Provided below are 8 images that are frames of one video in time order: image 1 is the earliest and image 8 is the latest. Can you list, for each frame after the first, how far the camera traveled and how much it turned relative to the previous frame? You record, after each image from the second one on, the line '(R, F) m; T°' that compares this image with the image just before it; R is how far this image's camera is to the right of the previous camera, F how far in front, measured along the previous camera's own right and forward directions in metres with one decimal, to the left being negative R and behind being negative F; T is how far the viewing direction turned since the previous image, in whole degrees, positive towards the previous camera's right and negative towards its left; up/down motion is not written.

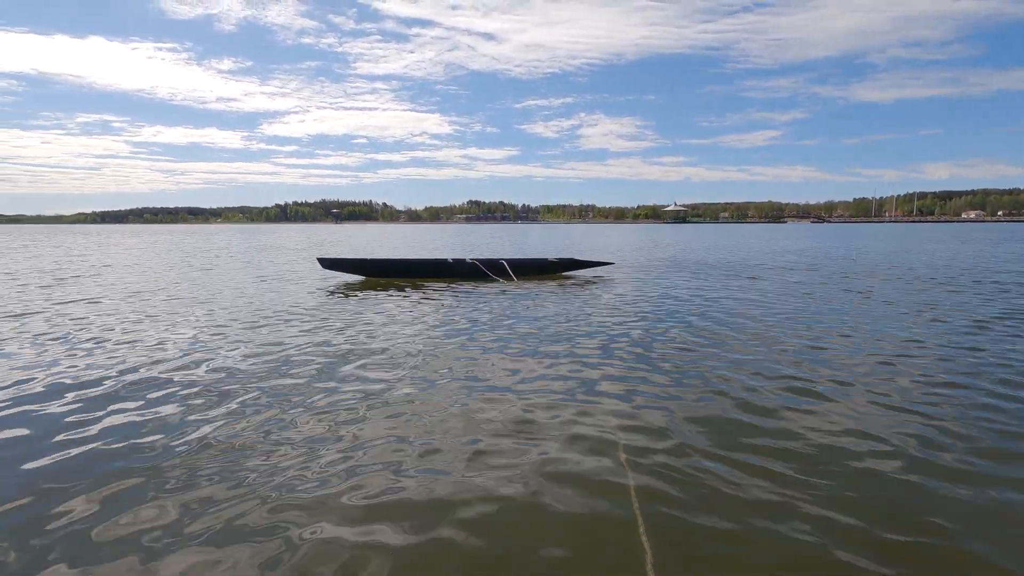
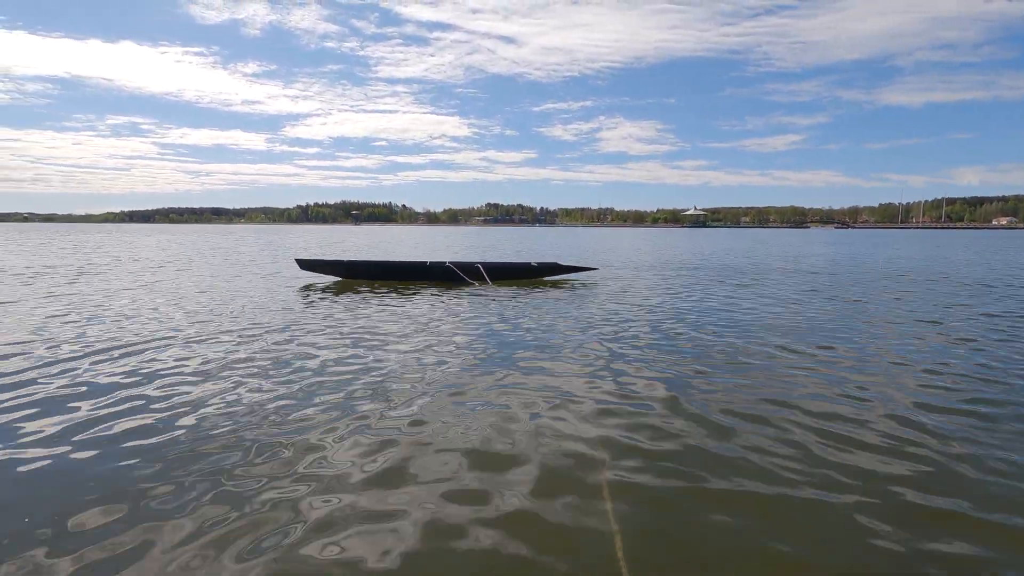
(+1.5, -0.6) m; -2°
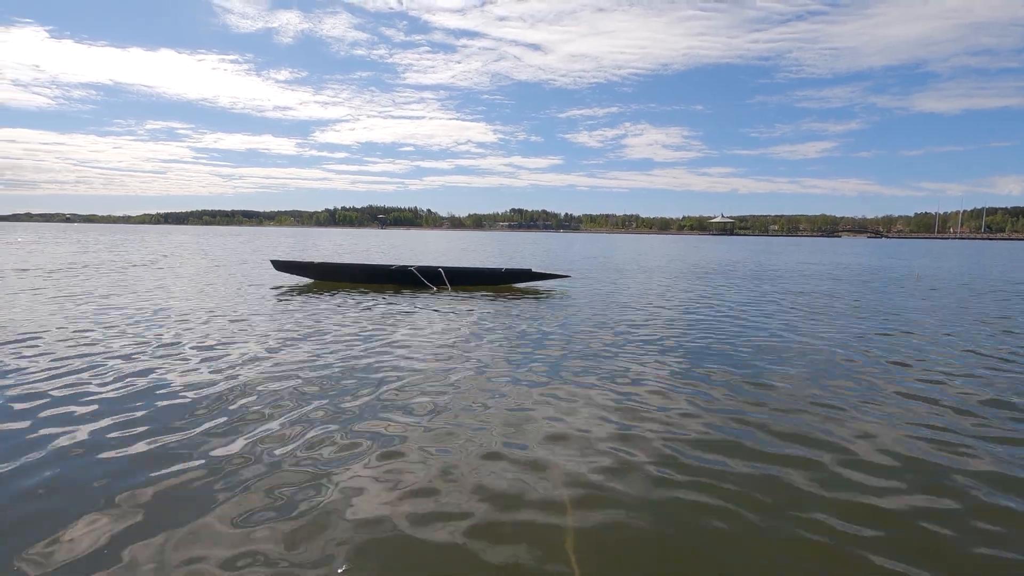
(+0.5, +0.3) m; -2°
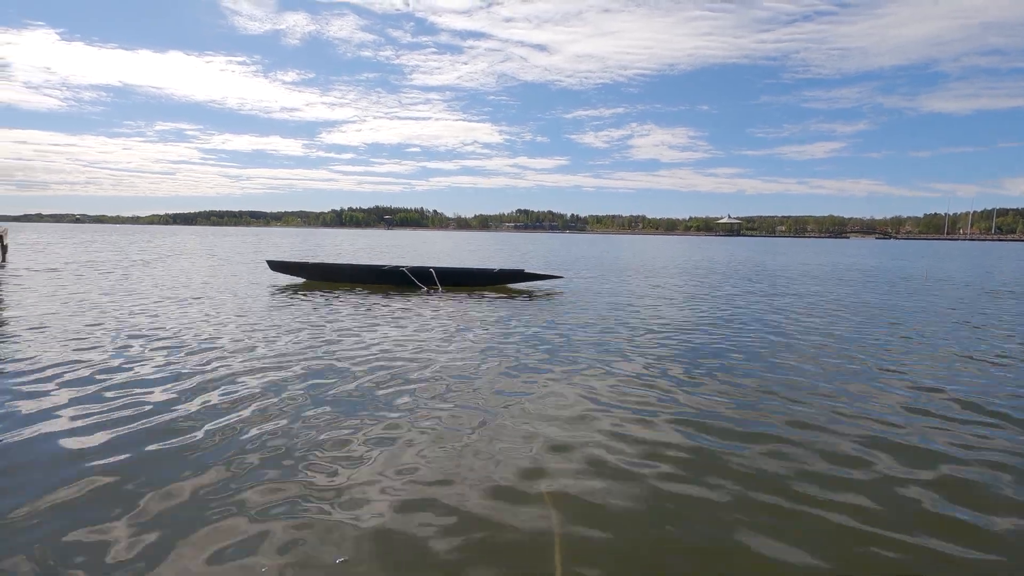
(-1.1, +1.9) m; -1°
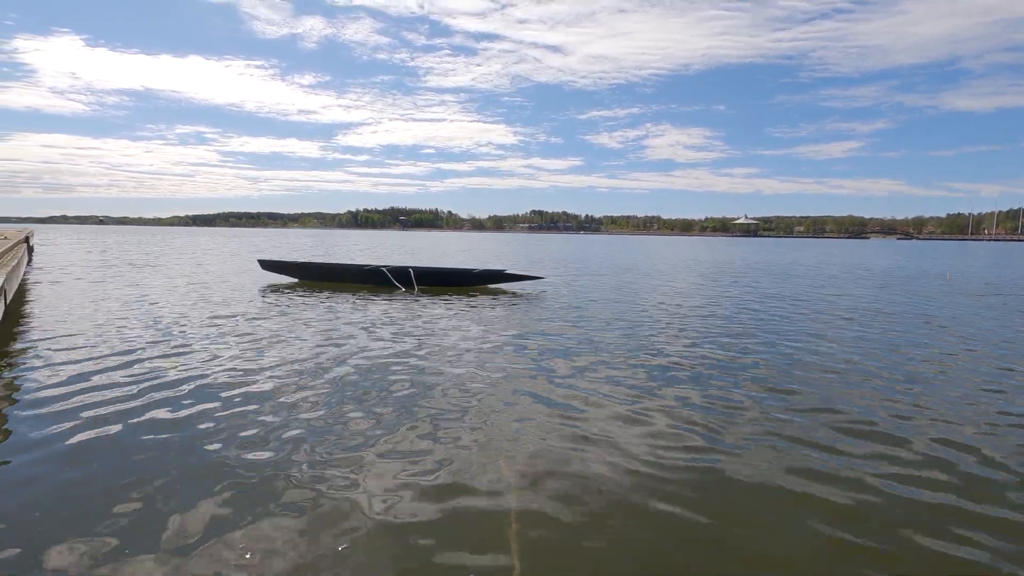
(+2.0, -1.0) m; -1°
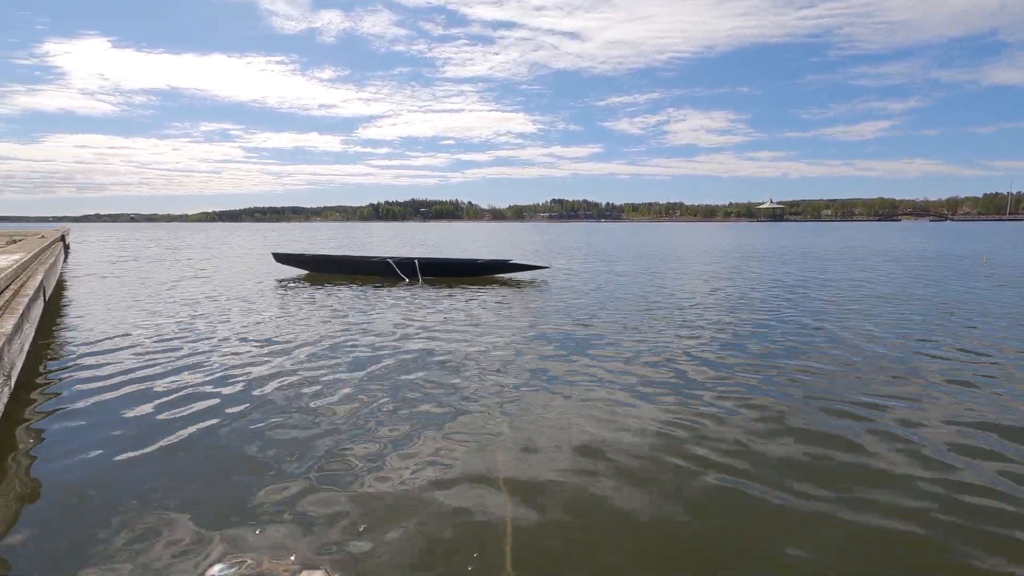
(+0.5, -0.1) m; -2°
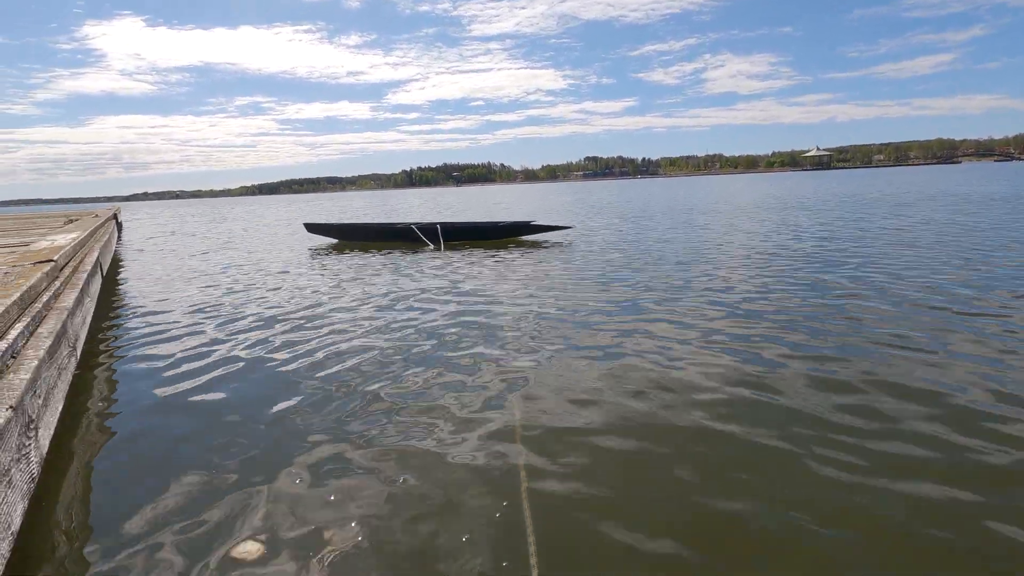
(+0.4, -0.3) m; -4°
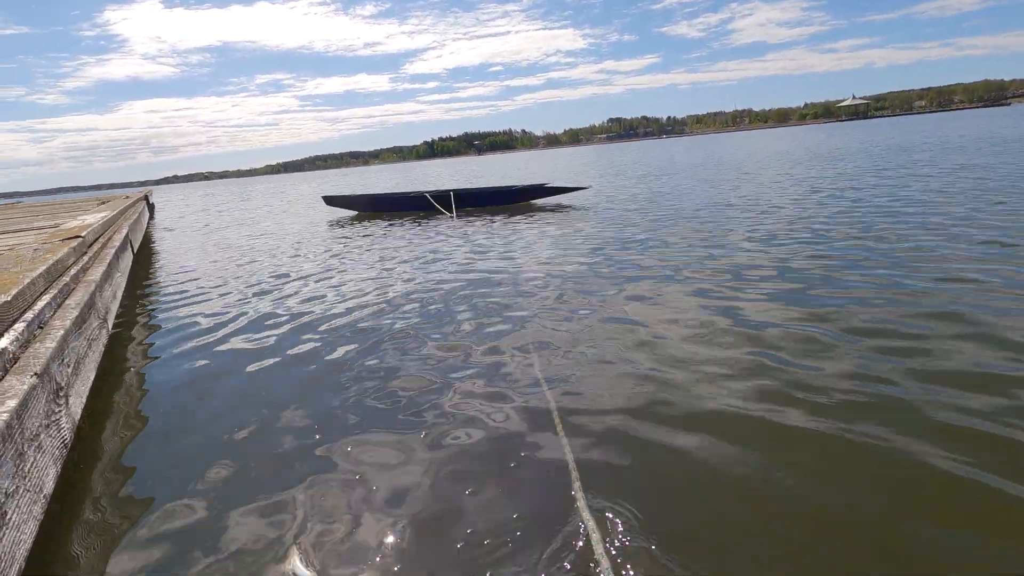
(+0.2, +0.2) m; -3°
